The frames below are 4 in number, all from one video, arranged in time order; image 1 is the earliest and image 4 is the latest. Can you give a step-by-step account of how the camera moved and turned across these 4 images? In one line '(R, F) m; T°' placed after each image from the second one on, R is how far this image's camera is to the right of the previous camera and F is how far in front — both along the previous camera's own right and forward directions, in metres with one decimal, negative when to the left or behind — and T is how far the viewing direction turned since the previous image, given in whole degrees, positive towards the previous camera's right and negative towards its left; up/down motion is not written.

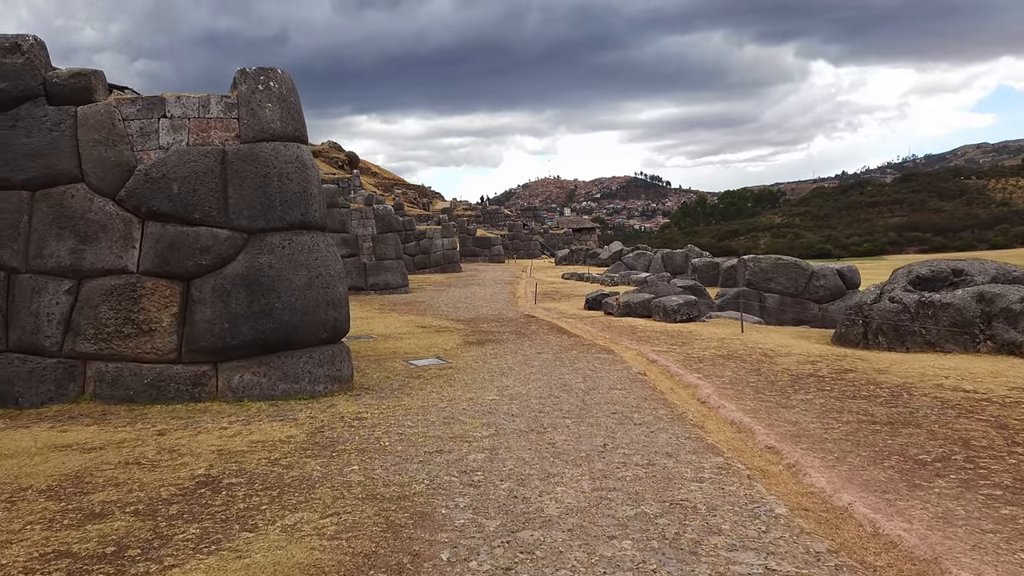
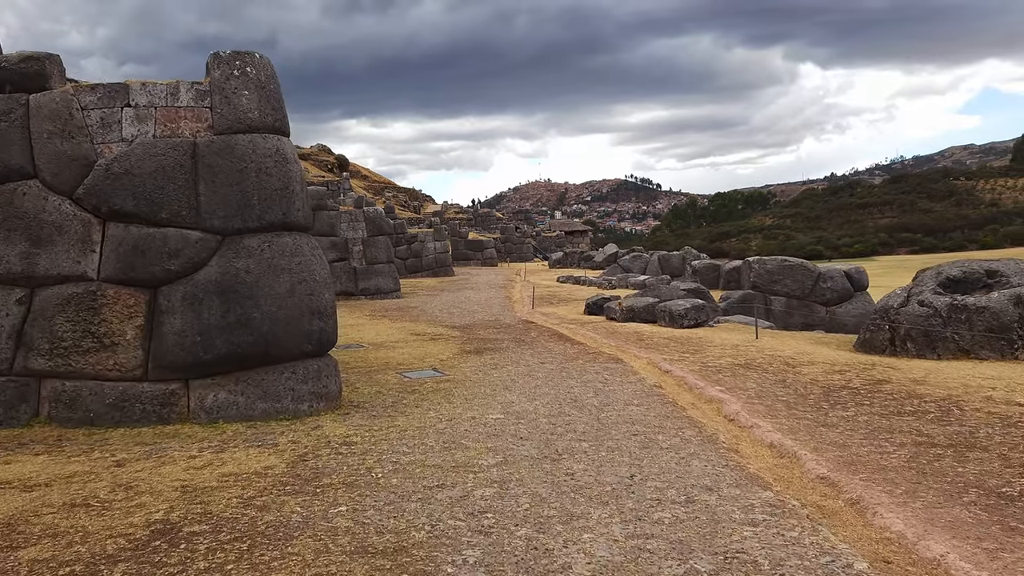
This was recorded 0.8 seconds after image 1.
(-0.1, +0.6) m; +1°
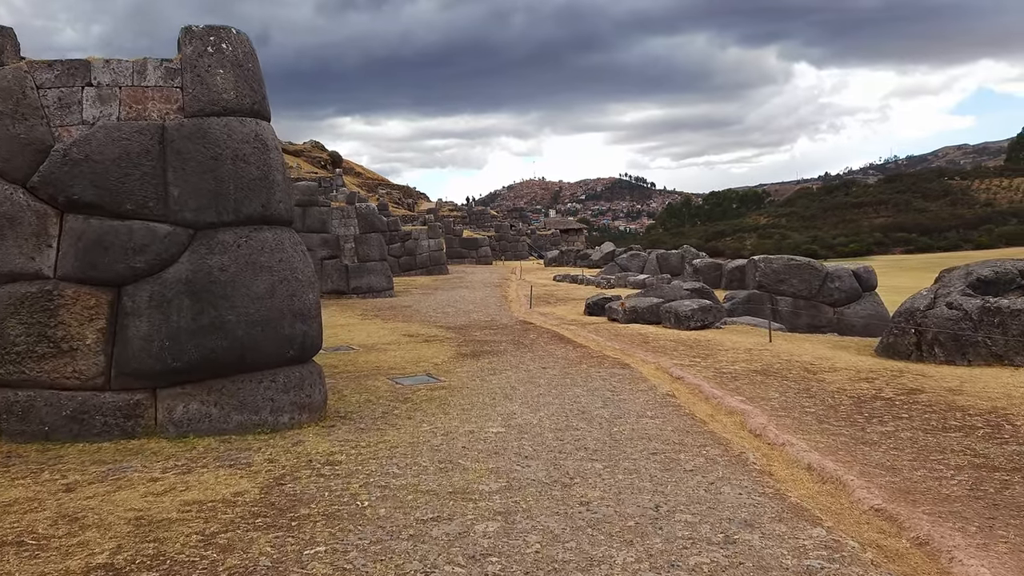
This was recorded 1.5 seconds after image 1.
(-0.1, +0.5) m; 0°
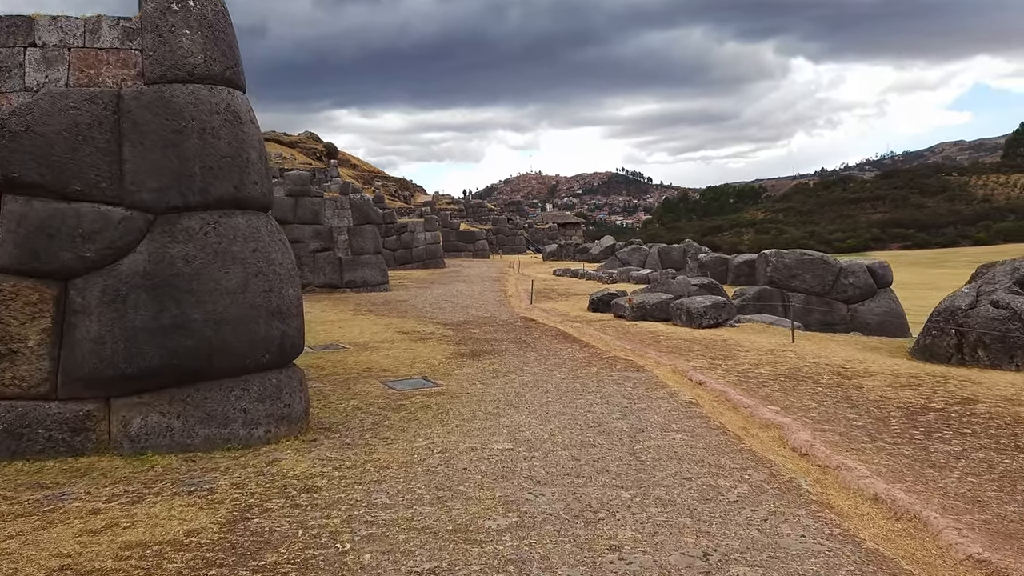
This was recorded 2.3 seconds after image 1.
(-0.1, +0.7) m; 0°
